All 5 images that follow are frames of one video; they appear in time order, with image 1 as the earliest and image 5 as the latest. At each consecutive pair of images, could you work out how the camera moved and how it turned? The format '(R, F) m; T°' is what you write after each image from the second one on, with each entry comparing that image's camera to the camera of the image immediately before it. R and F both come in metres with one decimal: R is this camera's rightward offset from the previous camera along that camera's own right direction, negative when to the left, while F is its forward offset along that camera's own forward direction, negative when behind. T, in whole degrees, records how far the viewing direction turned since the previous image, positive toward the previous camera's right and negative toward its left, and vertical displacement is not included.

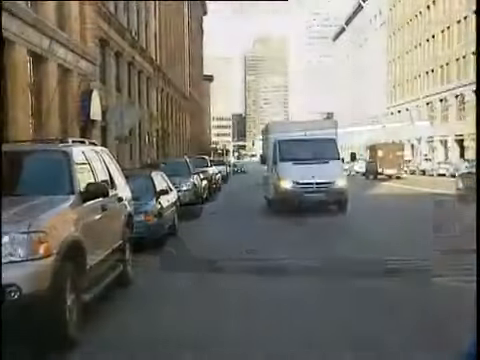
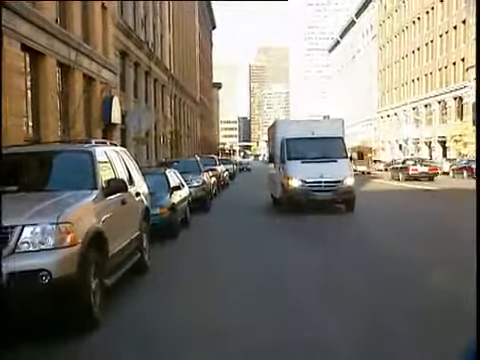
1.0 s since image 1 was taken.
(0.0, -0.7) m; -1°
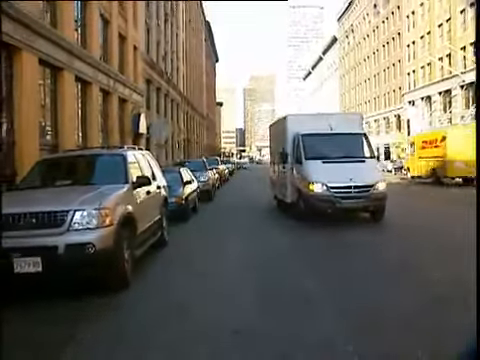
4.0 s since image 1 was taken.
(+0.1, -2.2) m; 0°
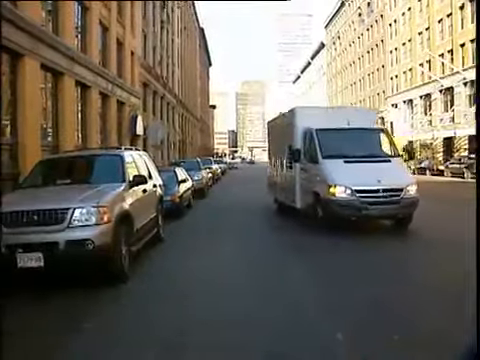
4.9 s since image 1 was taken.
(0.0, -0.4) m; +1°
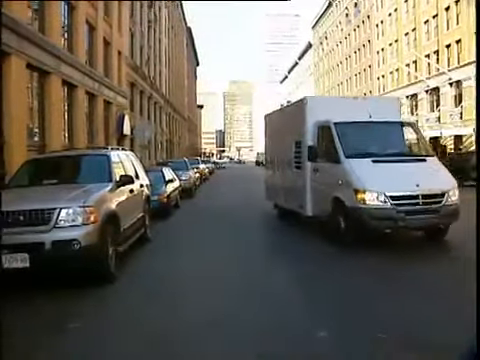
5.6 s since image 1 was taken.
(0.0, 0.0) m; +1°
